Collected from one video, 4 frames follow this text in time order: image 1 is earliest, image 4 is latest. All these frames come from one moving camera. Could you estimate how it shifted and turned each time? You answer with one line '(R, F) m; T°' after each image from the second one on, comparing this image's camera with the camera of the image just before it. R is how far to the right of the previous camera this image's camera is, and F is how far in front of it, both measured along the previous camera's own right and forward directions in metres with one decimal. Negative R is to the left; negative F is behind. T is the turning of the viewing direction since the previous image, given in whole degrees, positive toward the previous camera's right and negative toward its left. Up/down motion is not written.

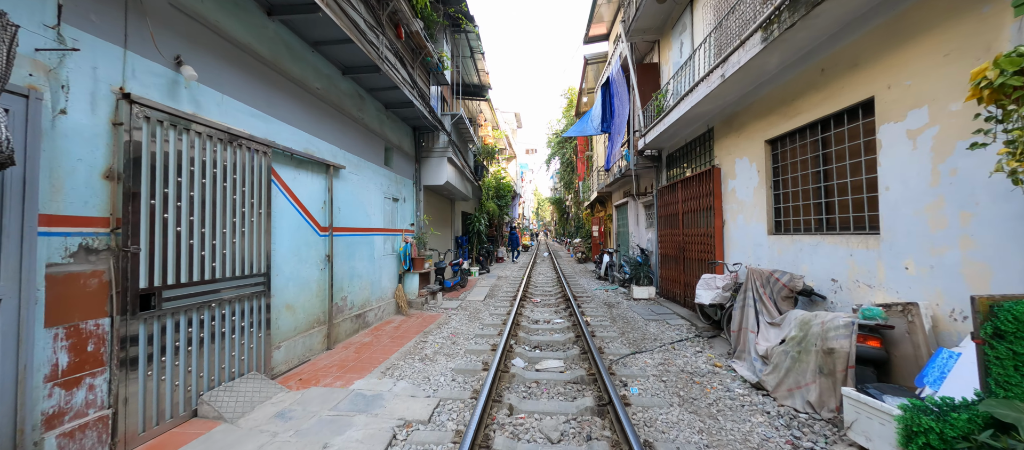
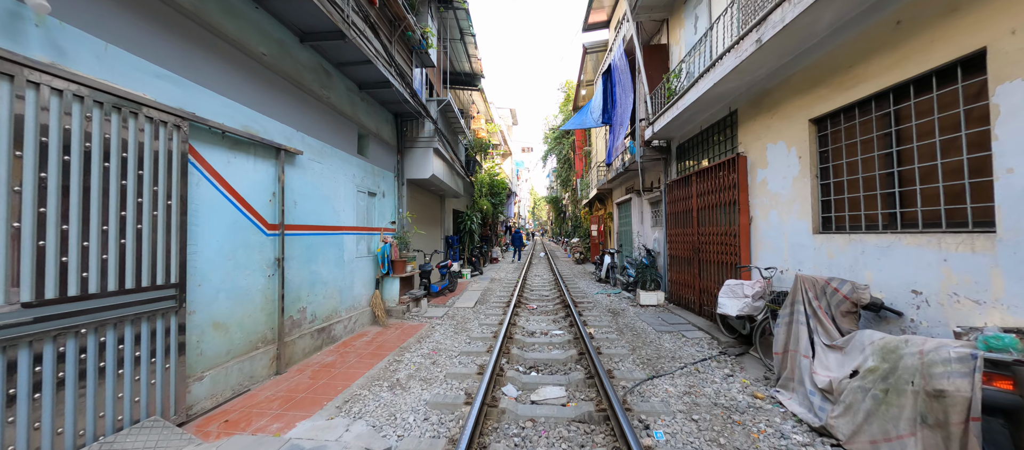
(+0.1, +0.9) m; +1°
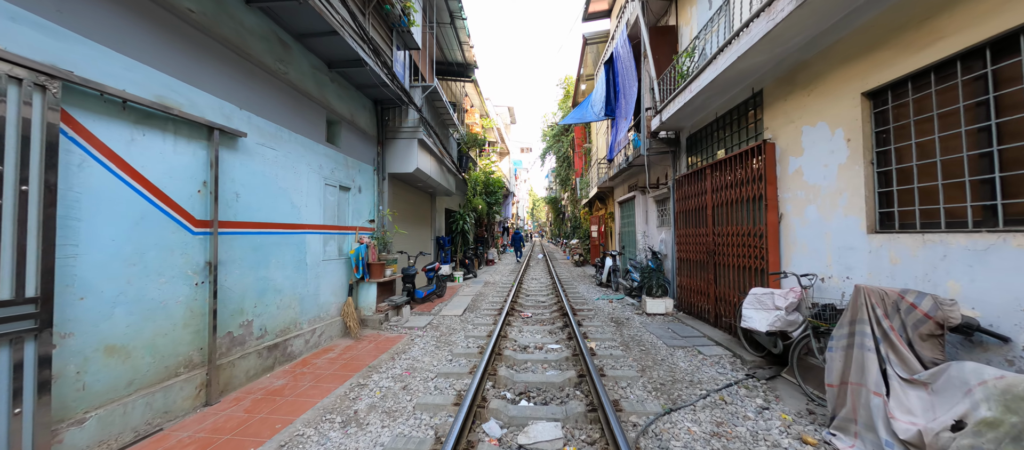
(+0.1, +0.8) m; 0°
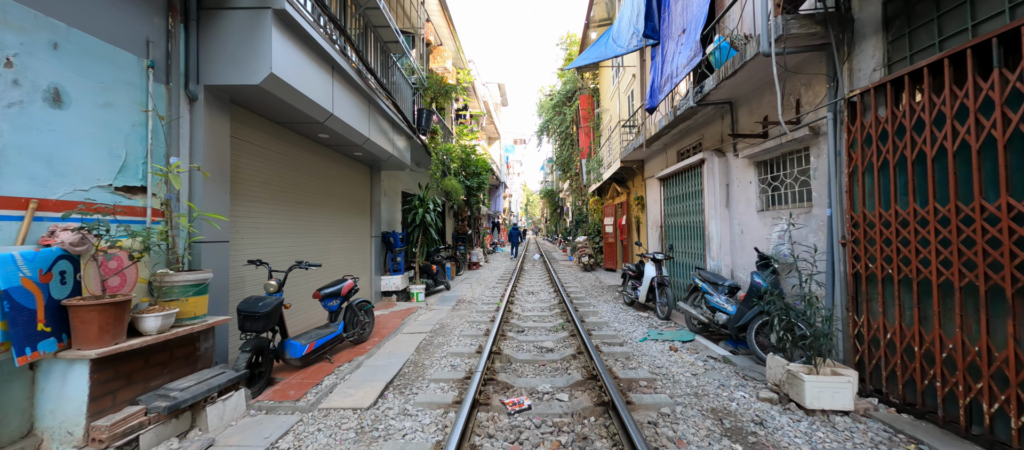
(+0.2, +3.9) m; +1°
